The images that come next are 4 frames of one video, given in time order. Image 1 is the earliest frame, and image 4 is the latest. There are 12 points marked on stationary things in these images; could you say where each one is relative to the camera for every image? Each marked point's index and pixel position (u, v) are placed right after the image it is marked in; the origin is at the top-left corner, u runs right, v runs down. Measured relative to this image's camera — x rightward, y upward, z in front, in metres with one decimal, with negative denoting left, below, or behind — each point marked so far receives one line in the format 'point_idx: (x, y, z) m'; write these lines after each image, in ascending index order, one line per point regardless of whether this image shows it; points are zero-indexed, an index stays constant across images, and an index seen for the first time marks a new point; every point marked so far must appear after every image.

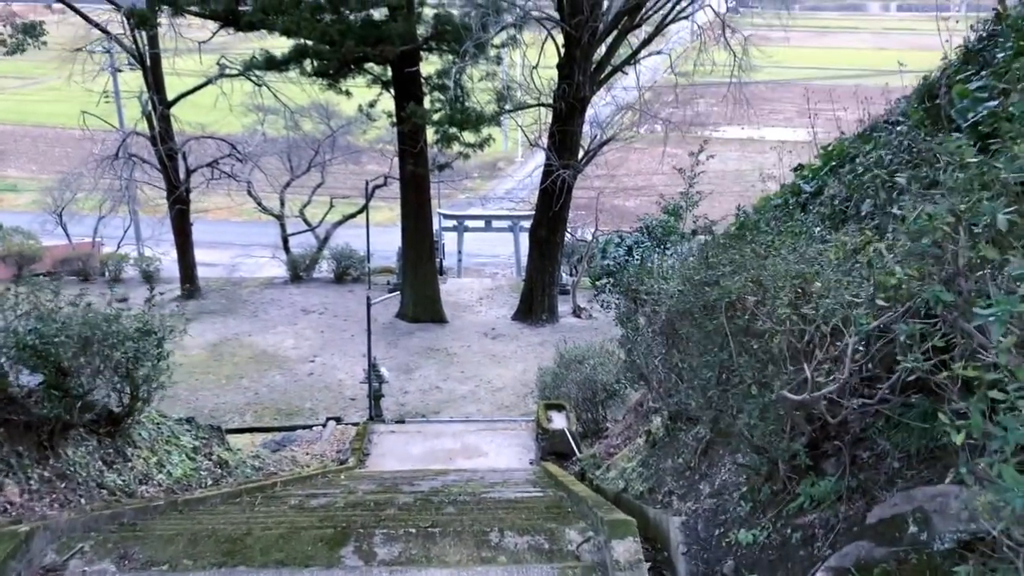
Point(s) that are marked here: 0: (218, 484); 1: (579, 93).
0: (-1.6, -1.1, +4.8) m
1: (+0.9, +2.6, +11.9) m
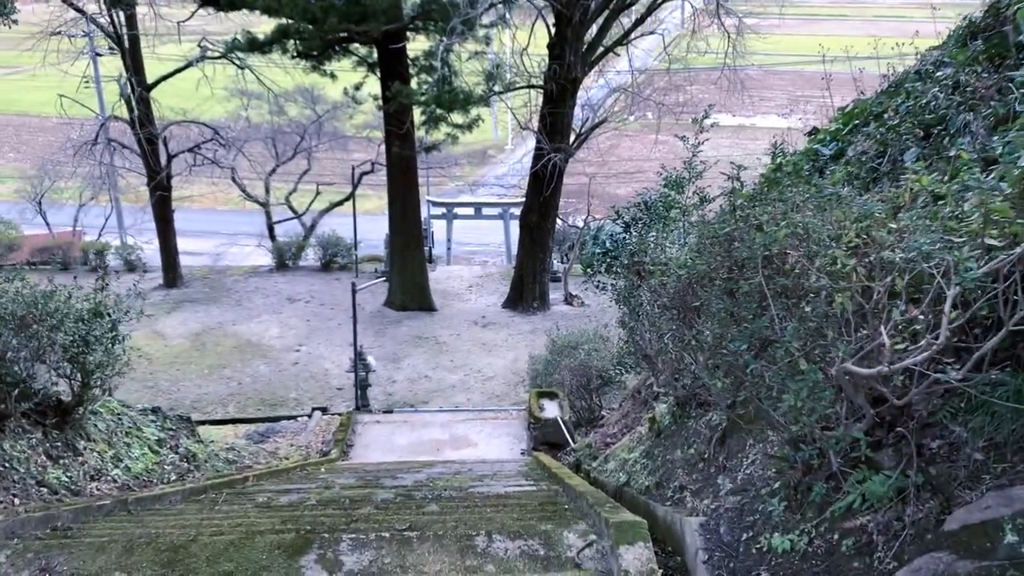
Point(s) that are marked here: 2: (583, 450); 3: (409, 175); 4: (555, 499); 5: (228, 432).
0: (-1.7, -1.0, +4.4) m
1: (+0.8, +2.8, +11.5) m
2: (+0.5, -1.0, +5.6) m
3: (-1.5, +1.6, +12.7) m
4: (+0.2, -0.8, +3.4) m
5: (-3.0, -1.5, +9.2) m
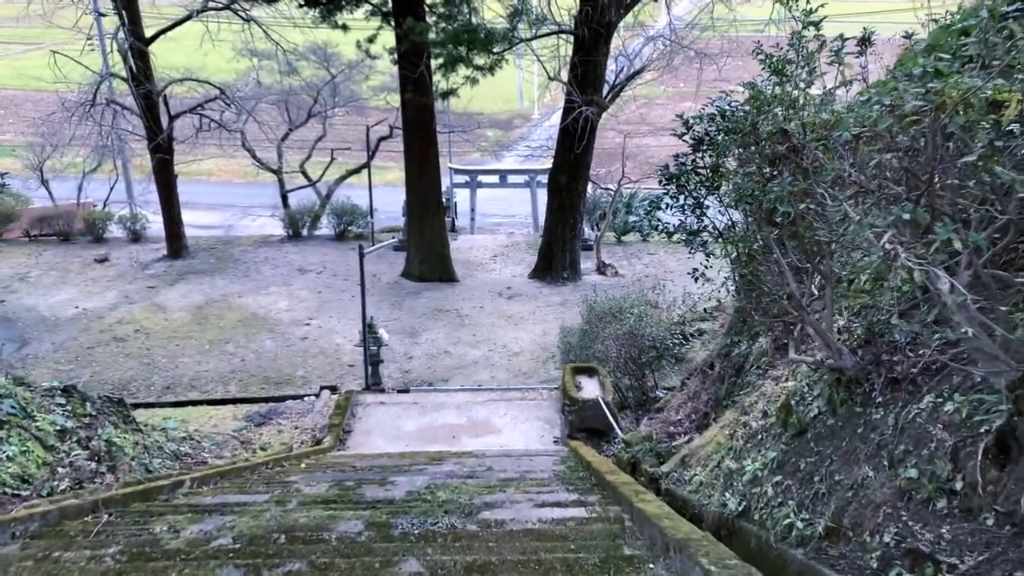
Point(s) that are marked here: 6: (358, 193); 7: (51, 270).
0: (-1.6, -0.7, +3.1) m
1: (+1.1, +3.2, +10.0) m
2: (+0.6, -0.7, +4.2) m
3: (-1.1, +2.0, +11.3) m
4: (+0.3, -0.6, +2.0) m
5: (-2.7, -1.2, +7.9) m
6: (-3.4, +2.2, +19.3) m
7: (-7.1, +0.3, +13.4) m
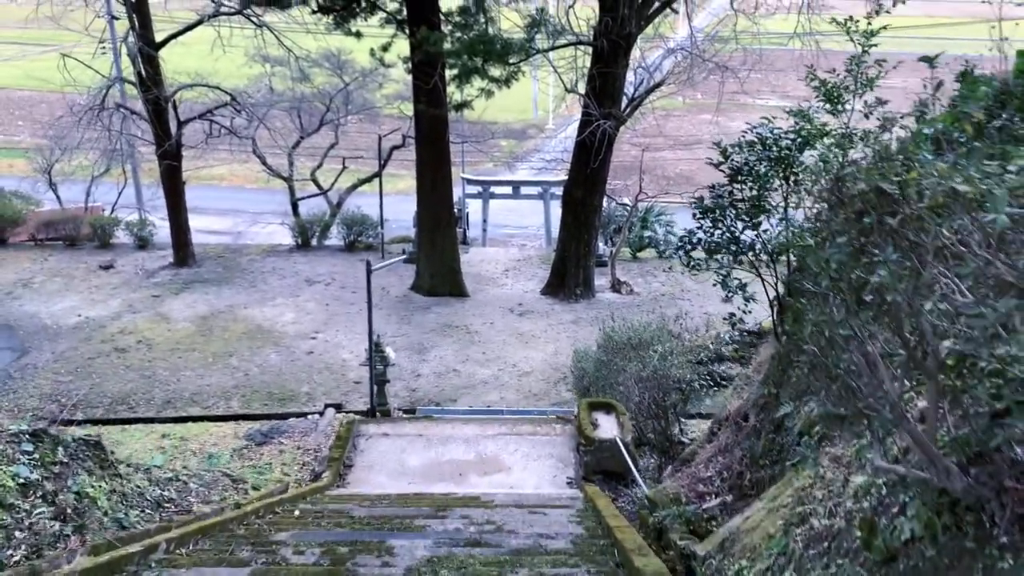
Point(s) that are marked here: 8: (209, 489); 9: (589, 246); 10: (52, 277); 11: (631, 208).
0: (-1.5, -0.9, +2.7) m
1: (+1.3, +3.0, +9.6) m
2: (+0.7, -0.9, +3.8) m
3: (-0.9, +1.8, +10.9) m
4: (+0.3, -0.7, +1.6) m
5: (-2.6, -1.3, +7.6) m
6: (-3.1, +1.9, +18.9) m
7: (-6.9, +0.2, +13.1) m
8: (-1.7, -1.1, +4.9) m
9: (+1.0, +0.5, +11.1) m
10: (-6.9, +0.2, +13.1) m
11: (+1.7, +1.1, +11.8) m
